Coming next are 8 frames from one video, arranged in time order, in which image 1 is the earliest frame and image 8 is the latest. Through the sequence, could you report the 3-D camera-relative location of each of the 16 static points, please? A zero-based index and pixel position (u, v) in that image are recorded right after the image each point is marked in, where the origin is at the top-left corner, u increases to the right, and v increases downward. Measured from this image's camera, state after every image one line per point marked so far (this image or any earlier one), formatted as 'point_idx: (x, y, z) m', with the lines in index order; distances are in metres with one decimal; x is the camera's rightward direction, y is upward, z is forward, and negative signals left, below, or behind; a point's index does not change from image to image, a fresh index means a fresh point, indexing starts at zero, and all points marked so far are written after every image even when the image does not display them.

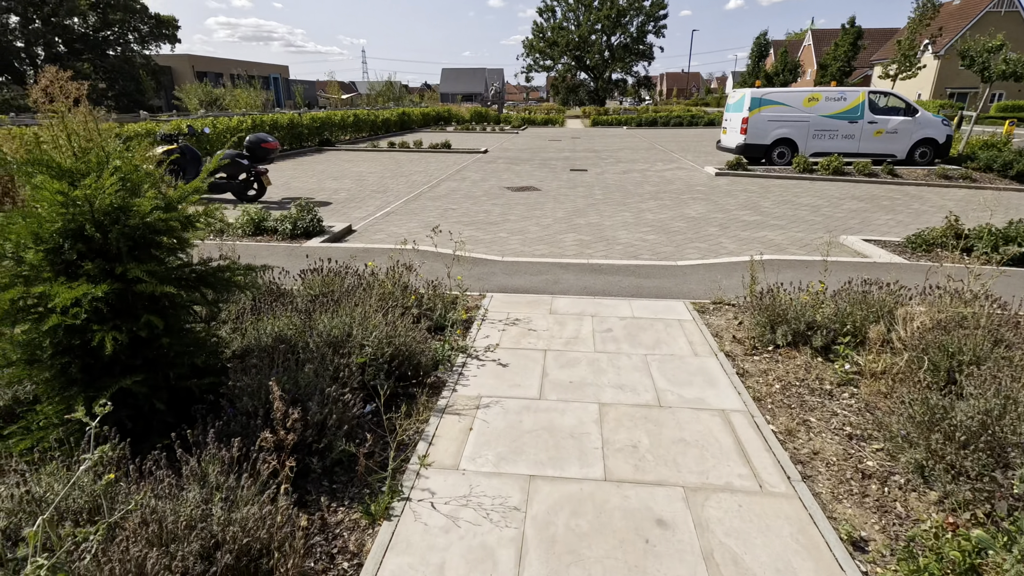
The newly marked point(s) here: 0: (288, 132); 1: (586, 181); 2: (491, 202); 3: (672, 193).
0: (-8.3, +5.7, +19.8) m
1: (+1.9, +2.7, +13.7) m
2: (-0.4, +1.7, +10.8) m
3: (+3.5, +2.0, +11.7) m
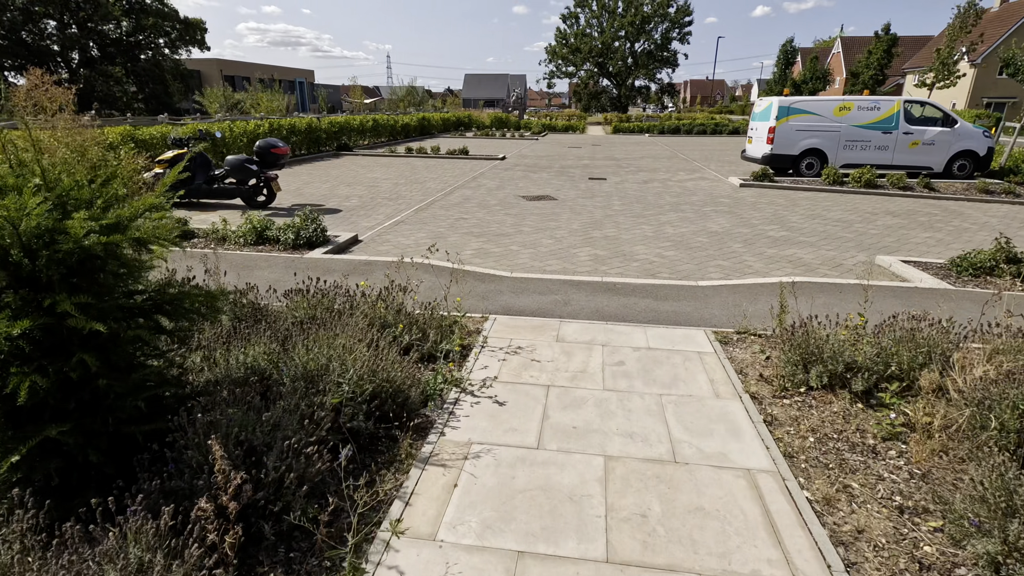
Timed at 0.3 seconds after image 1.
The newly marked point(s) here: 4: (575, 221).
0: (-7.6, +5.6, +19.7) m
1: (+2.3, +2.4, +13.3) m
2: (-0.1, +1.5, +10.5) m
3: (+3.8, +1.7, +11.2) m
4: (+1.1, +1.2, +9.6) m
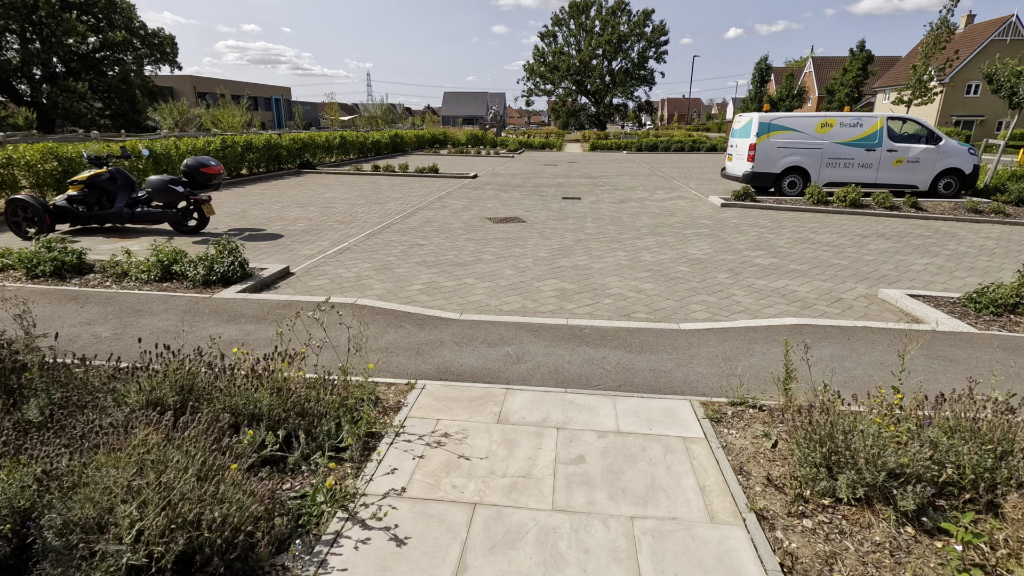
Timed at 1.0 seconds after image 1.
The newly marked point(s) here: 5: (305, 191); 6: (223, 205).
0: (-8.6, +4.6, +18.6) m
1: (+1.5, +1.8, +12.4) m
2: (-0.8, +0.9, +9.5) m
3: (+3.1, +1.1, +10.4) m
4: (+0.5, +0.6, +8.6) m
5: (-5.7, +2.7, +14.9) m
6: (-6.5, +1.9, +12.0) m
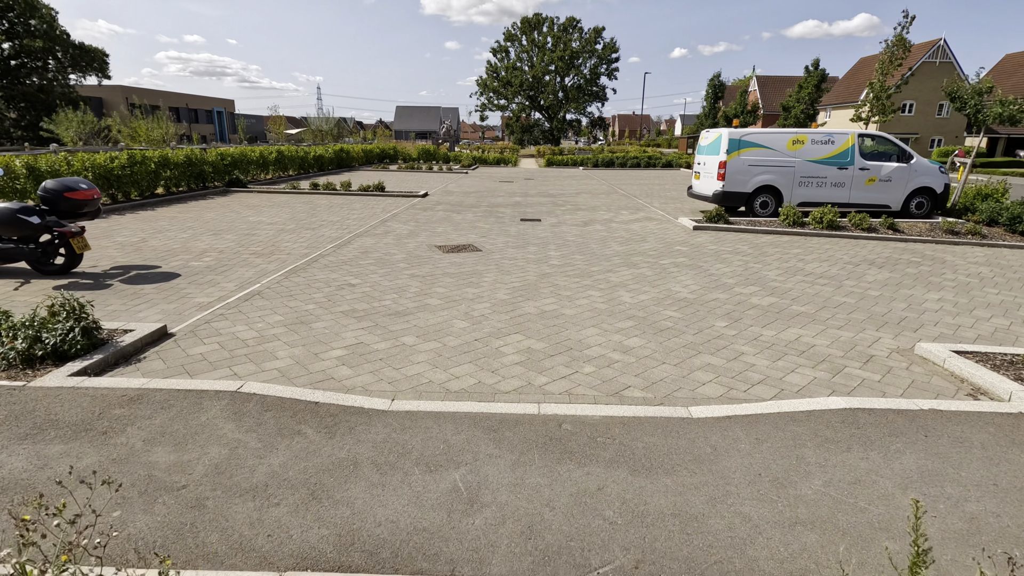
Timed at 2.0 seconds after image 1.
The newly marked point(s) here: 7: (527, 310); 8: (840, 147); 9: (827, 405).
0: (-10.1, +3.6, +16.5) m
1: (+0.6, +1.1, +11.1) m
2: (-1.5, +0.2, +8.0) m
3: (+2.3, +0.5, +9.2) m
4: (-0.1, 0.0, +7.2) m
5: (-6.9, +1.8, +13.0) m
6: (-7.4, +1.0, +10.1) m
7: (+0.2, -0.3, +6.2) m
8: (+7.8, +3.4, +12.8) m
9: (+2.2, -0.8, +3.8) m
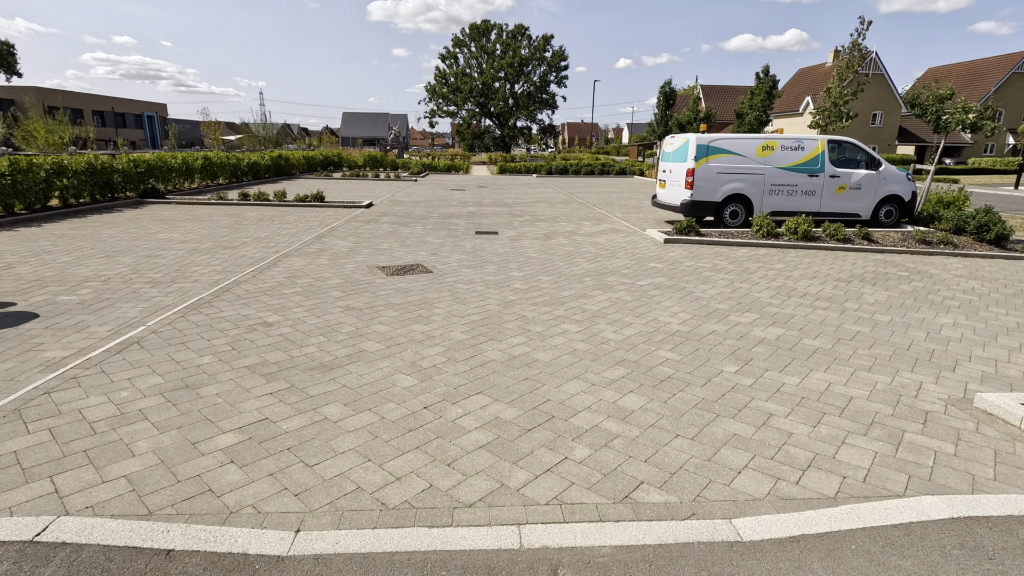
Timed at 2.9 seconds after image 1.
0: (-11.4, +2.9, +14.4) m
1: (-0.2, +0.6, +9.9) m
2: (-2.0, -0.2, +6.6) m
3: (+1.7, +0.2, +8.1) m
4: (-0.6, -0.4, +5.9) m
5: (-7.9, +1.2, +11.1) m
6: (-8.1, +0.5, +8.1) m
7: (-0.2, -0.6, +4.9) m
8: (+6.8, +3.1, +12.2) m
9: (+2.1, -1.1, +2.7) m
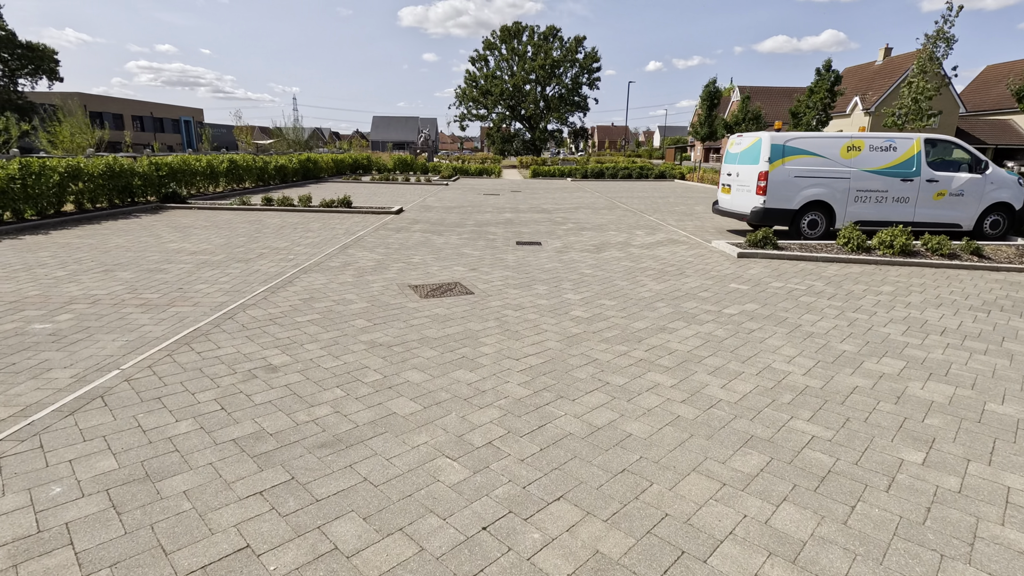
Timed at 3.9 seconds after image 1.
0: (-10.3, +2.6, +13.6) m
1: (+0.6, +0.3, +8.5) m
2: (-1.4, -0.5, +5.3) m
3: (+2.4, -0.2, +6.6) m
4: (0.0, -0.7, +4.6) m
5: (-7.0, +0.9, +10.2) m
6: (-7.3, +0.2, +7.2) m
7: (+0.3, -0.9, +3.6) m
8: (+7.7, +2.6, +10.6) m
9: (+2.5, -1.4, +1.3) m
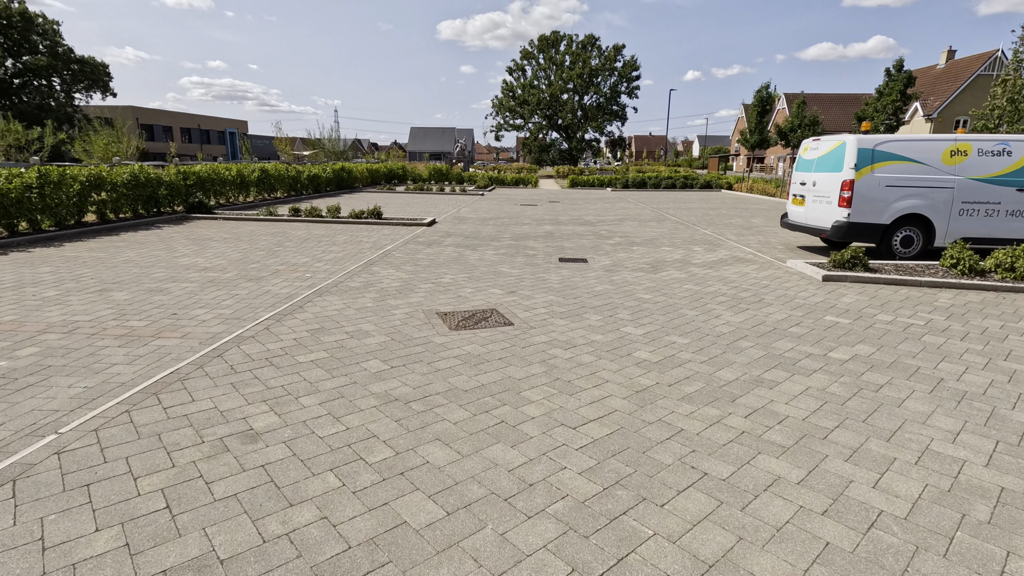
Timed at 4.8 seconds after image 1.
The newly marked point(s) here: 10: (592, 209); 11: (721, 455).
0: (-9.3, +2.3, +13.1) m
1: (+1.2, -0.1, +7.3) m
2: (-1.0, -0.8, +4.2) m
3: (+2.9, -0.6, +5.3) m
4: (+0.4, -1.0, +3.4) m
5: (-6.3, +0.6, +9.4) m
6: (-6.8, 0.0, +6.4) m
7: (+0.6, -1.2, +2.4) m
8: (+8.5, +2.1, +8.9) m
9: (+2.6, -1.7, -0.1) m
10: (+2.8, +2.8, +19.1) m
11: (+1.3, -1.0, +3.2) m
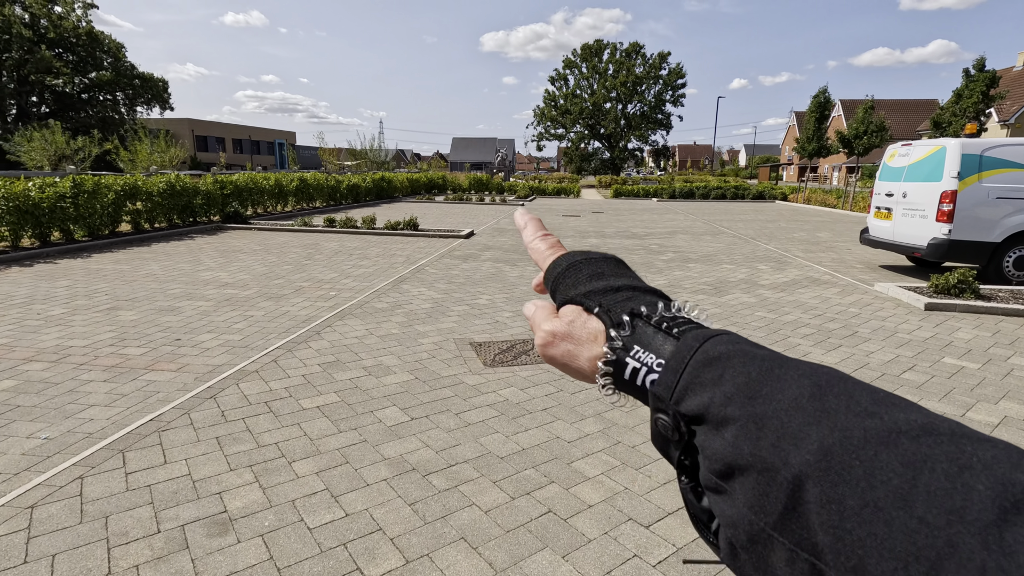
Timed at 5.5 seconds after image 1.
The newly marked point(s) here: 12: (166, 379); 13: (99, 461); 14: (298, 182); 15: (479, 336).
0: (-8.3, +2.1, +12.8) m
1: (+1.7, -0.4, +6.3) m
2: (-0.7, -1.0, +3.3) m
3: (+3.2, -0.9, +4.2) m
4: (+0.6, -1.2, +2.4) m
5: (-5.5, +0.4, +9.0) m
6: (-6.3, -0.2, +6.0) m
7: (+0.8, -1.4, +1.4) m
8: (+9.1, +1.7, +7.4) m
9: (+2.6, -1.9, -1.2) m
10: (+4.2, +2.3, +18.0) m
11: (+1.5, -1.2, +2.2) m
12: (-2.8, -0.7, +4.3) m
13: (-2.4, -1.0, +3.1) m
14: (-7.3, +3.6, +18.3) m
15: (-0.4, -0.5, +5.7) m
